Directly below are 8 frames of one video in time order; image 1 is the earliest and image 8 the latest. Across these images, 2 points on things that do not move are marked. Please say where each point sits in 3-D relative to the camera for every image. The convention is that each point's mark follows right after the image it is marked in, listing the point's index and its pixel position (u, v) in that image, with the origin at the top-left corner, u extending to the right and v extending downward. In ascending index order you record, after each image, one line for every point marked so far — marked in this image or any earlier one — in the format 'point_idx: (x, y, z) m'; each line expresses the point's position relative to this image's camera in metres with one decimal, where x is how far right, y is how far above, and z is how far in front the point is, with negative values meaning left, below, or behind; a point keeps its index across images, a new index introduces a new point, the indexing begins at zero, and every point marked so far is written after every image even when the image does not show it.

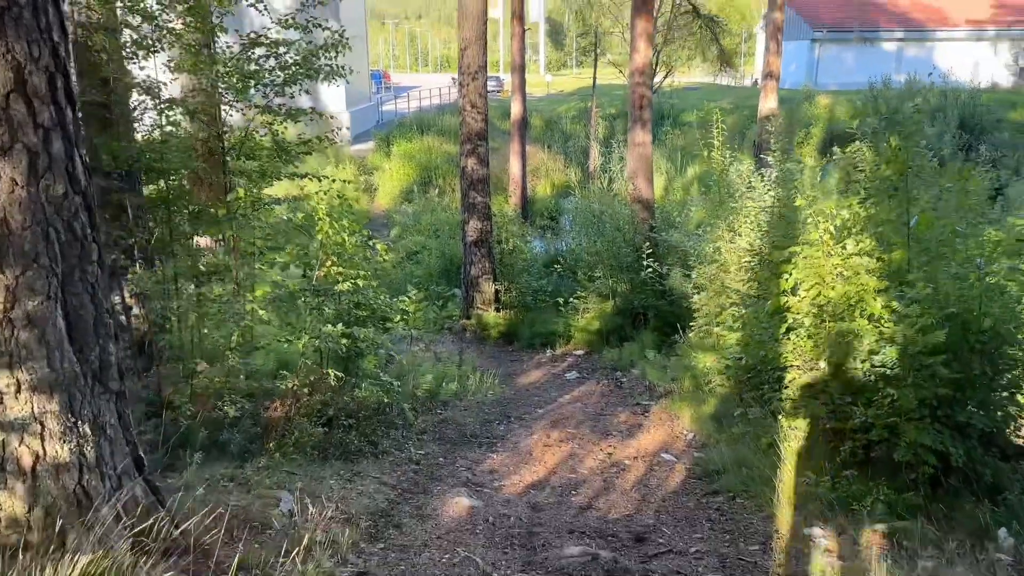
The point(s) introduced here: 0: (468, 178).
0: (-0.6, +1.5, +10.0) m
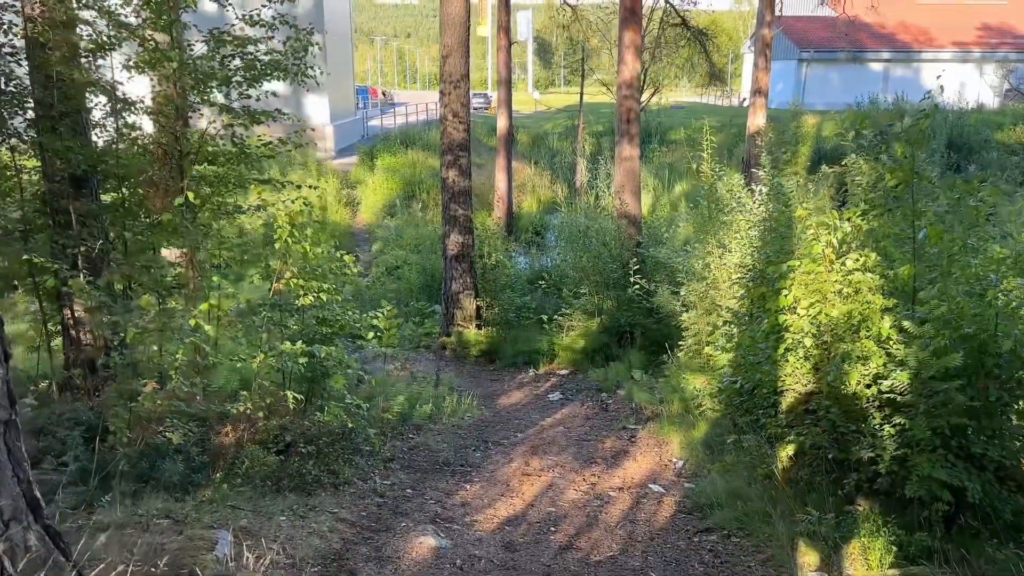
0: (-0.8, +1.3, +9.7) m
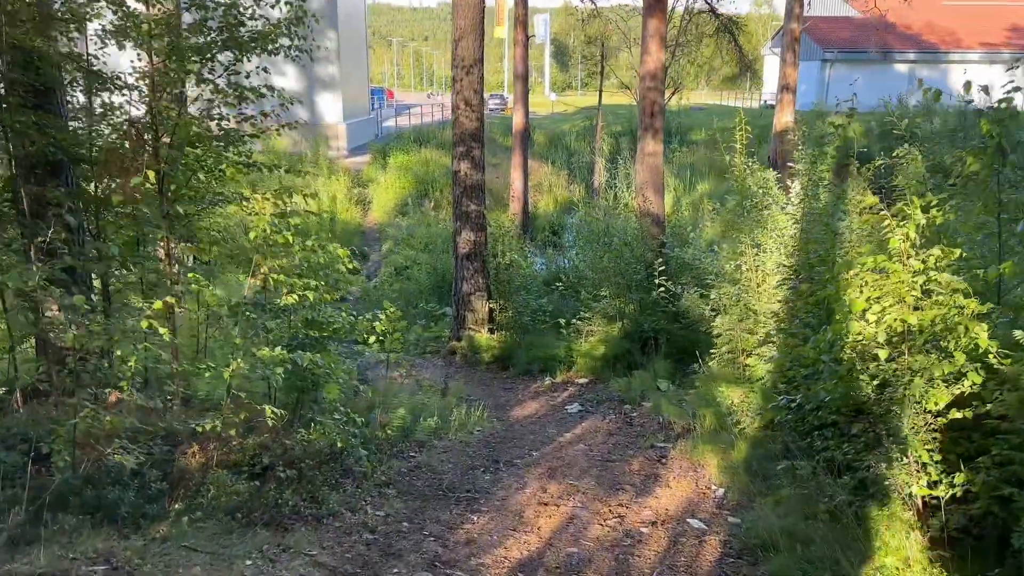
0: (-0.6, +1.2, +9.0) m
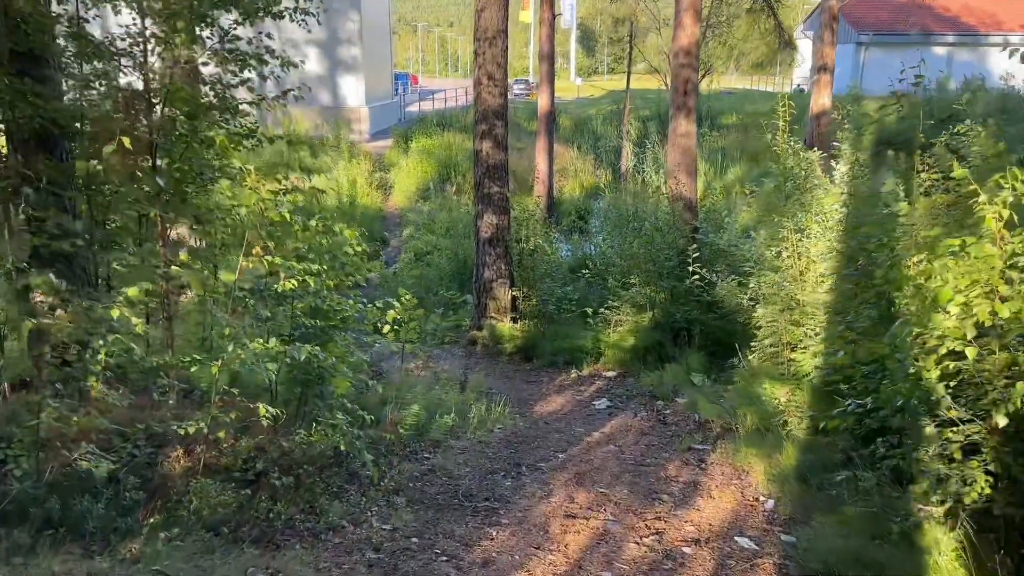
0: (-0.3, +1.4, +8.5) m
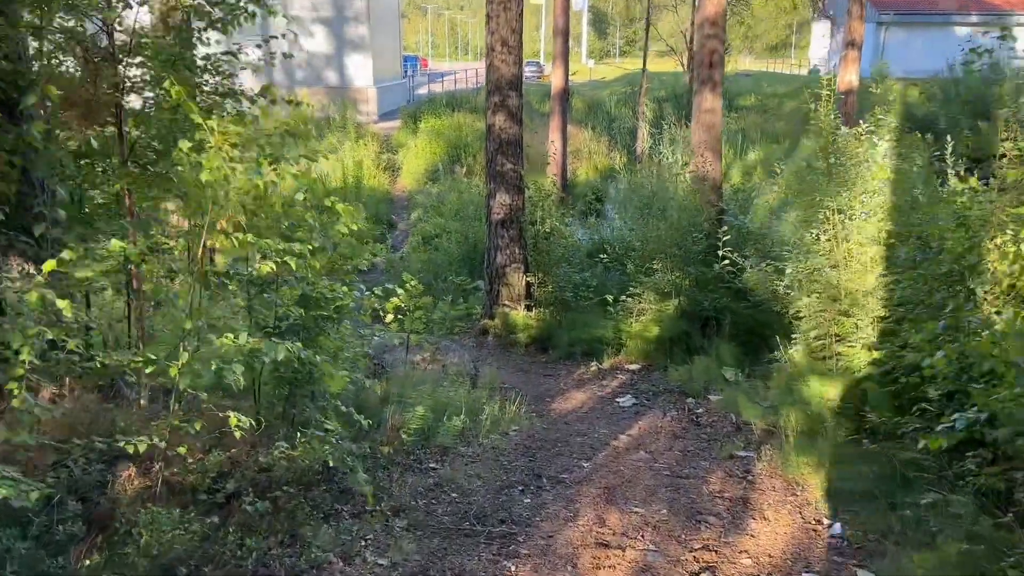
0: (-0.2, +1.5, +7.9) m
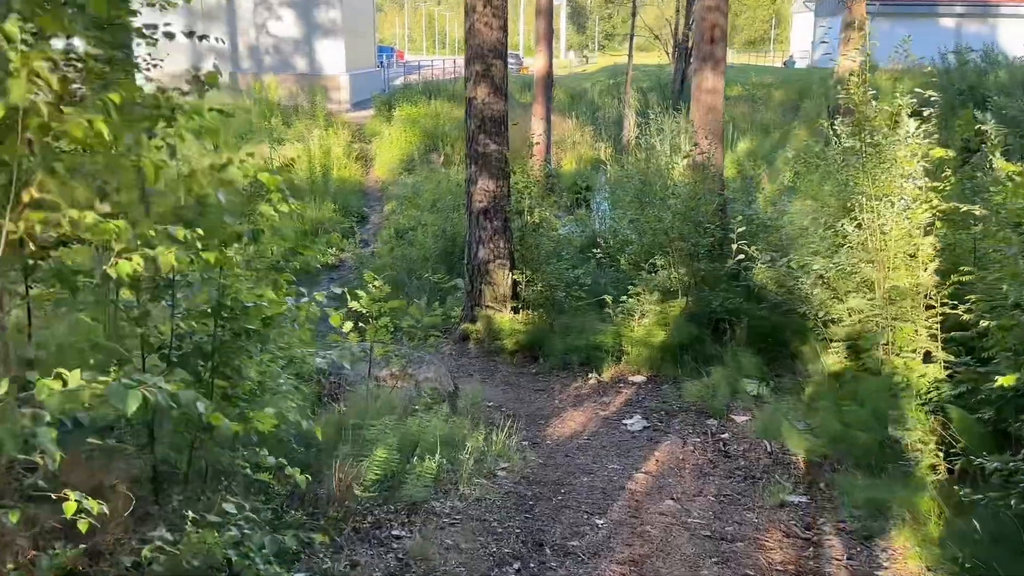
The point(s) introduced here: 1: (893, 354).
0: (-0.3, +1.5, +6.8) m
1: (+2.4, -0.4, +5.1) m
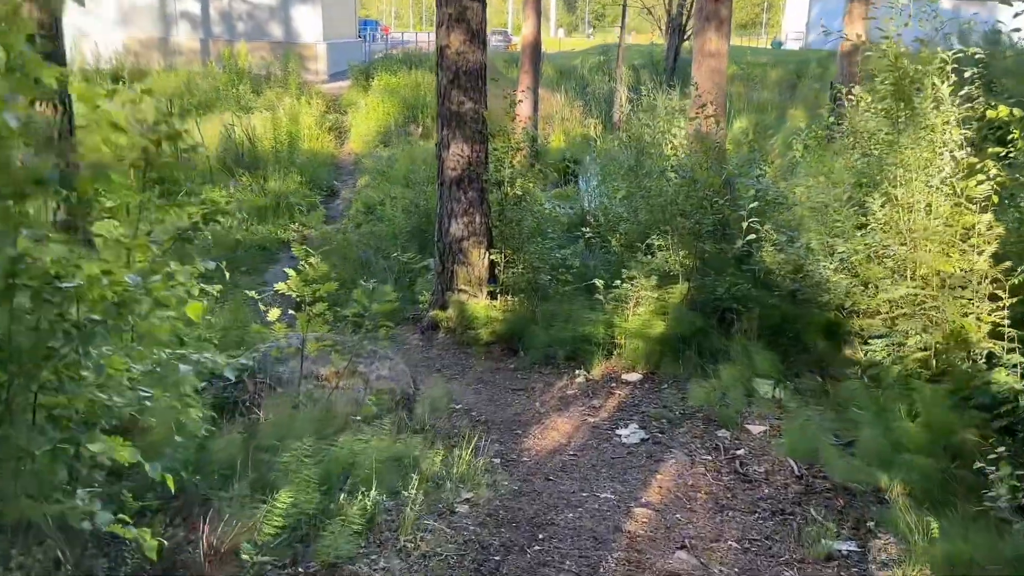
0: (-0.5, +1.7, +5.9) m
1: (+2.3, -0.4, +4.3) m
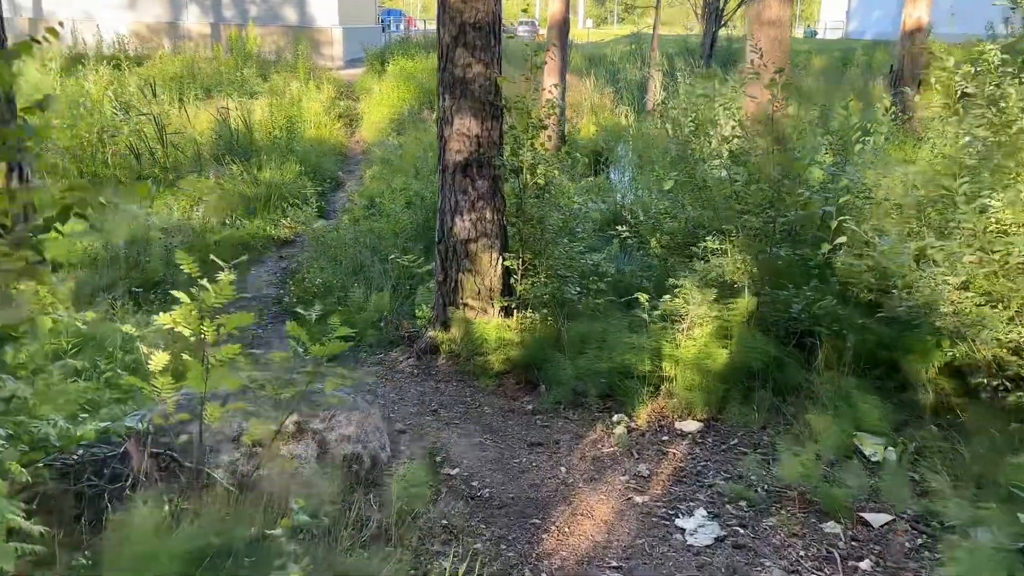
0: (-0.3, +1.6, +4.6) m
1: (+2.3, -0.5, +2.9) m
